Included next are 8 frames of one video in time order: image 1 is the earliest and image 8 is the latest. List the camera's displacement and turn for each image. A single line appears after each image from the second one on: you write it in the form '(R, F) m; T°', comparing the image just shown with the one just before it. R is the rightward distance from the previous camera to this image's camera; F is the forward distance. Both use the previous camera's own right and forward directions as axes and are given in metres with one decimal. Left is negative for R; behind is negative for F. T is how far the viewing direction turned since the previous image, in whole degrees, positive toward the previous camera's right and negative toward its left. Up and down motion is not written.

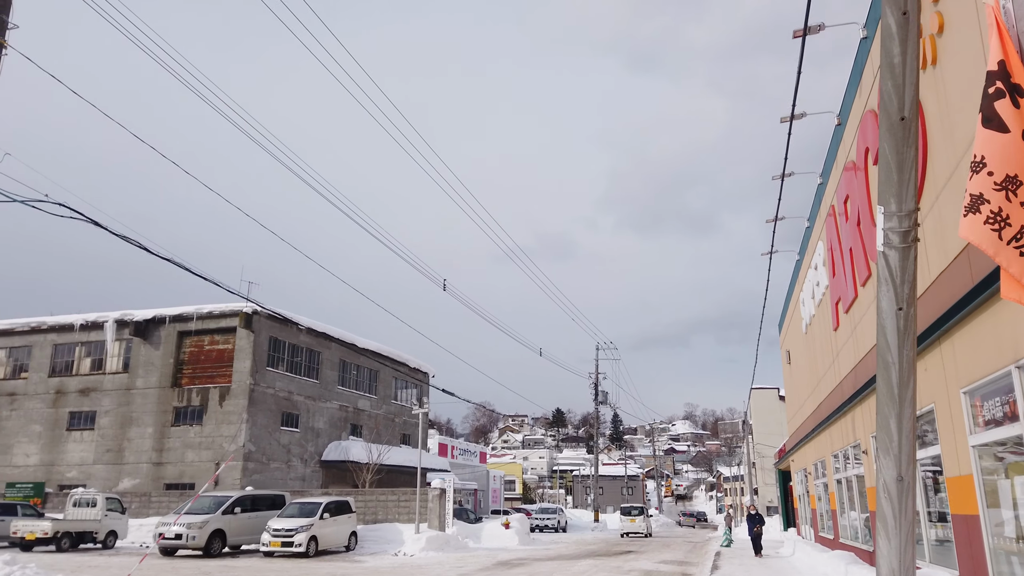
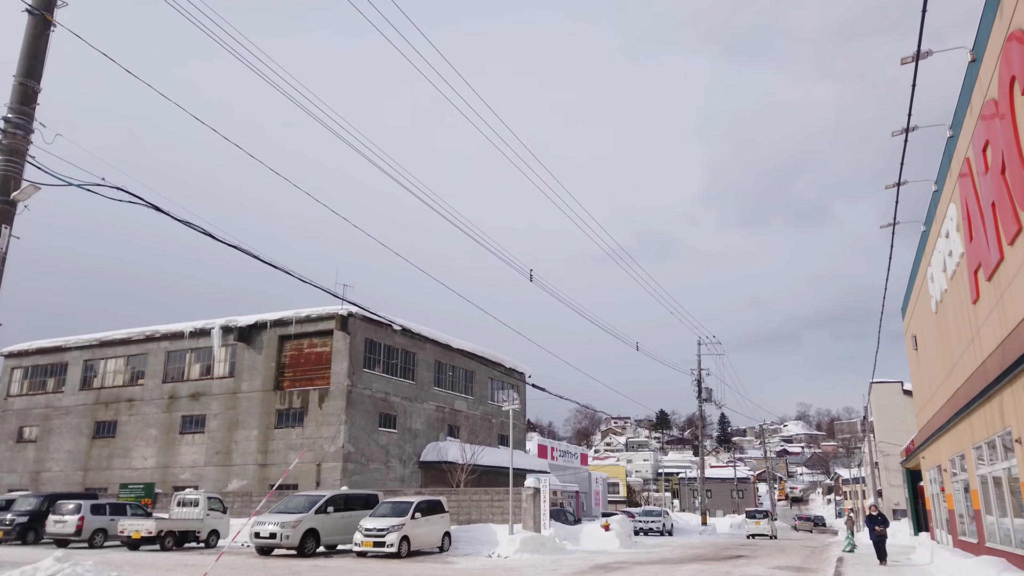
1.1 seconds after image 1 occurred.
(+0.2, +0.9) m; -8°
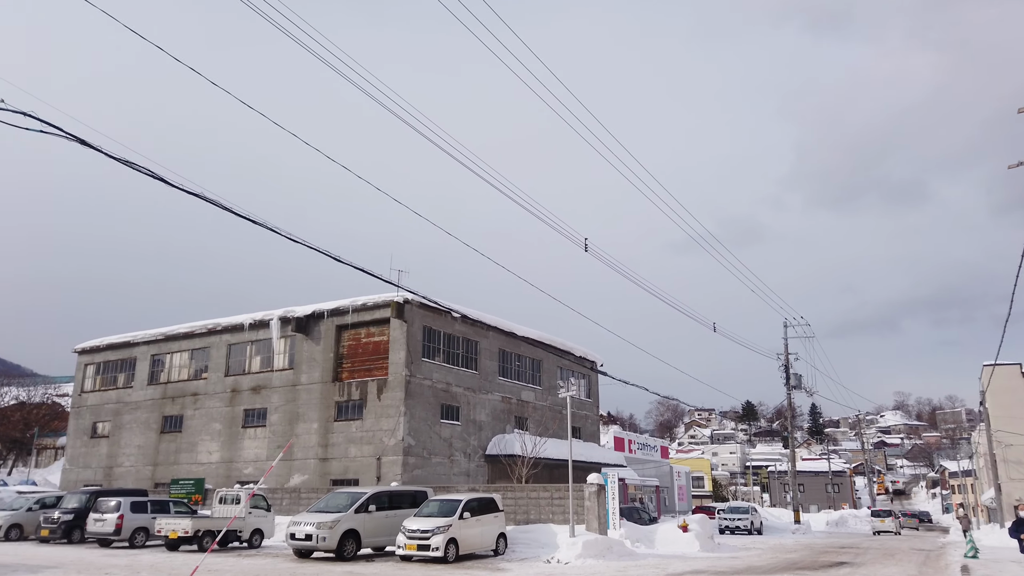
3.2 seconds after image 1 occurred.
(+0.5, +2.1) m; -6°
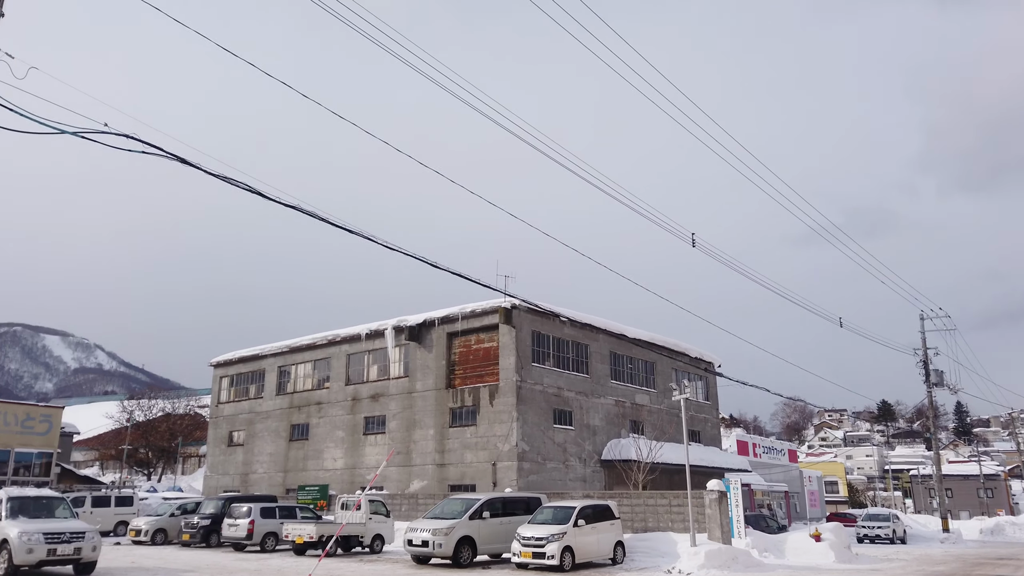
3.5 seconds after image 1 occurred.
(+0.1, +0.3) m; -9°
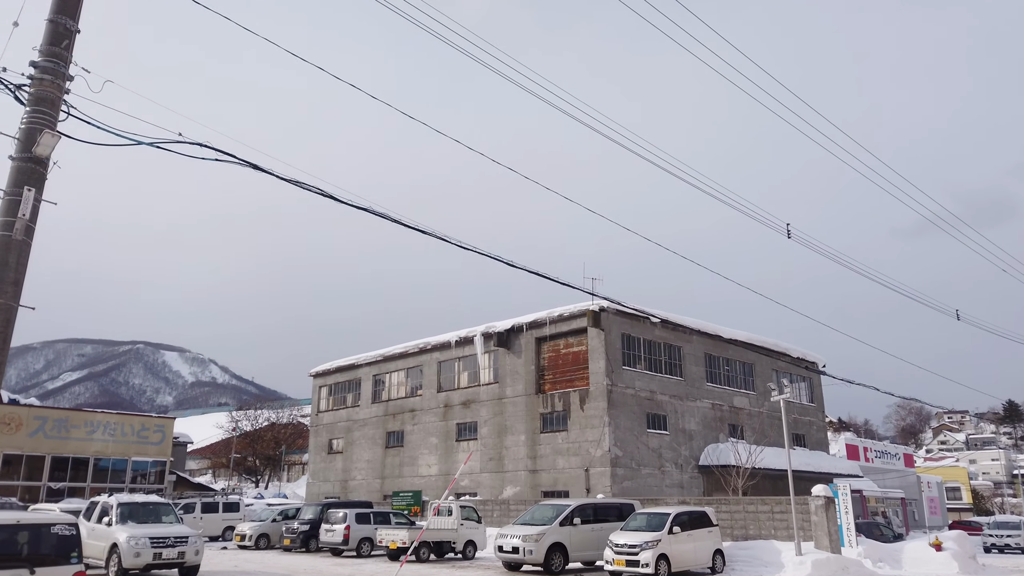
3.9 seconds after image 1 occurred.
(+0.2, +0.3) m; -7°
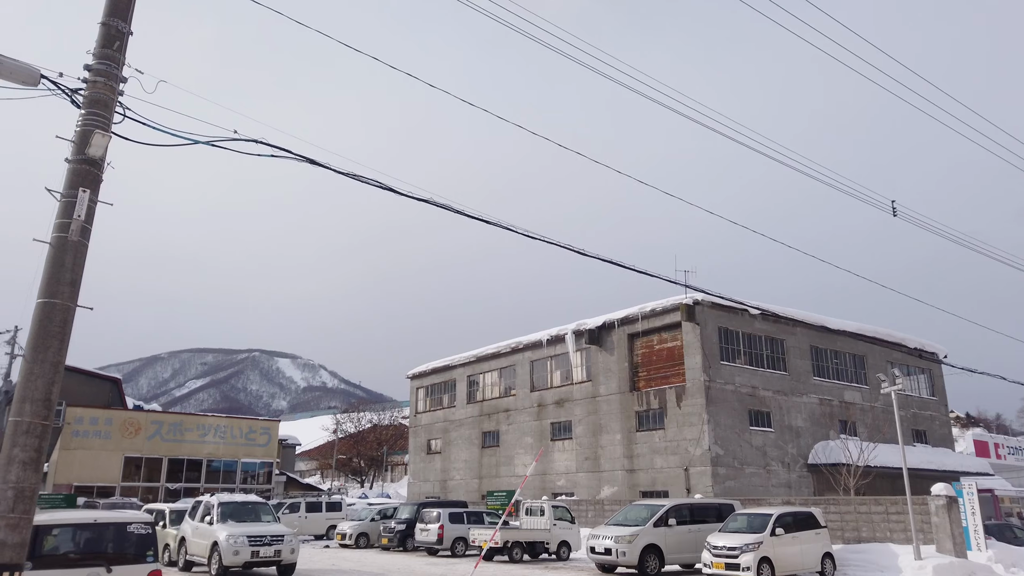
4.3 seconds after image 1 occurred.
(+0.3, +0.4) m; -7°
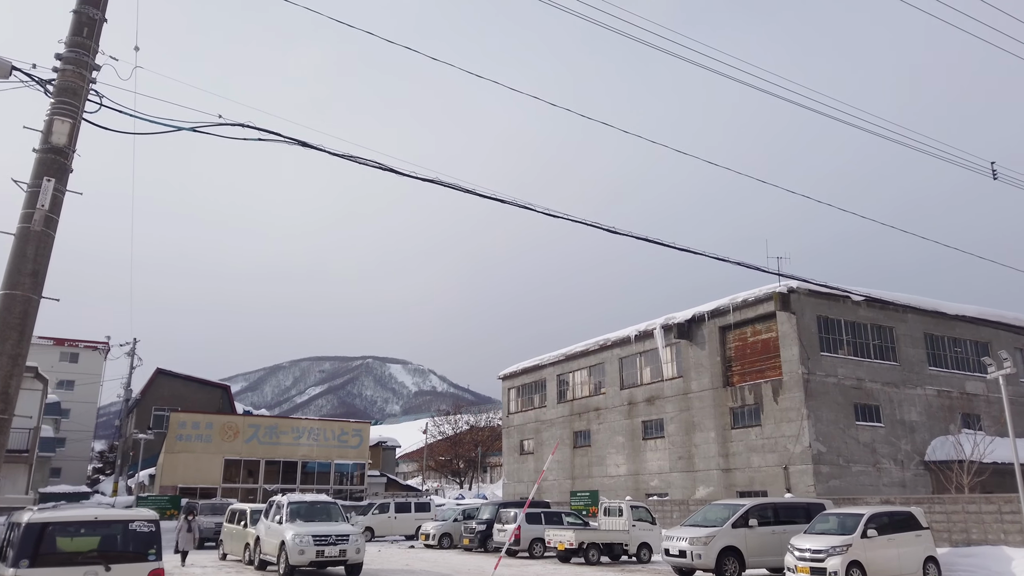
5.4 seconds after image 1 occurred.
(+0.9, +0.6) m; -8°
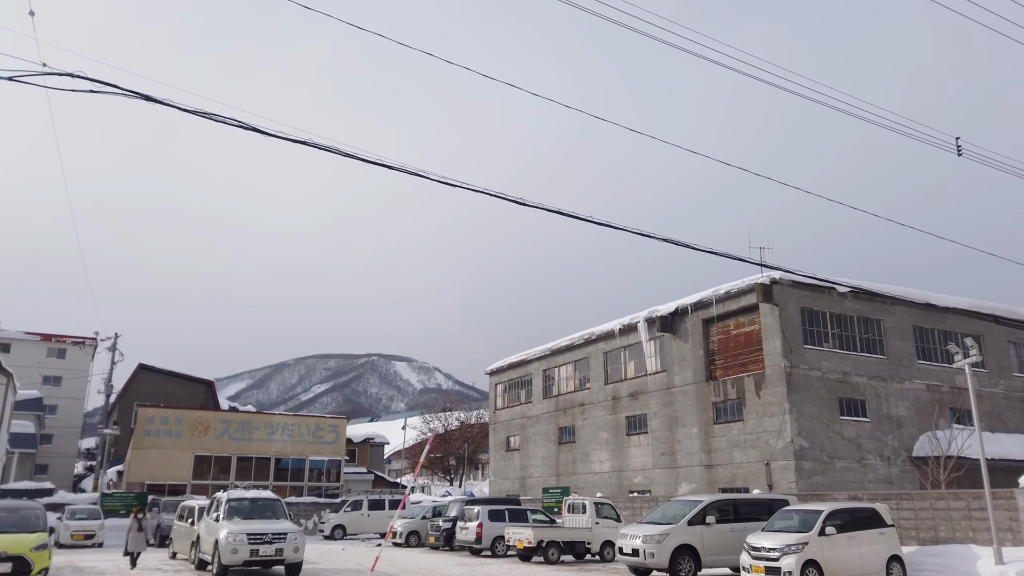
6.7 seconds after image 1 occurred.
(+1.1, +0.7) m; 0°
